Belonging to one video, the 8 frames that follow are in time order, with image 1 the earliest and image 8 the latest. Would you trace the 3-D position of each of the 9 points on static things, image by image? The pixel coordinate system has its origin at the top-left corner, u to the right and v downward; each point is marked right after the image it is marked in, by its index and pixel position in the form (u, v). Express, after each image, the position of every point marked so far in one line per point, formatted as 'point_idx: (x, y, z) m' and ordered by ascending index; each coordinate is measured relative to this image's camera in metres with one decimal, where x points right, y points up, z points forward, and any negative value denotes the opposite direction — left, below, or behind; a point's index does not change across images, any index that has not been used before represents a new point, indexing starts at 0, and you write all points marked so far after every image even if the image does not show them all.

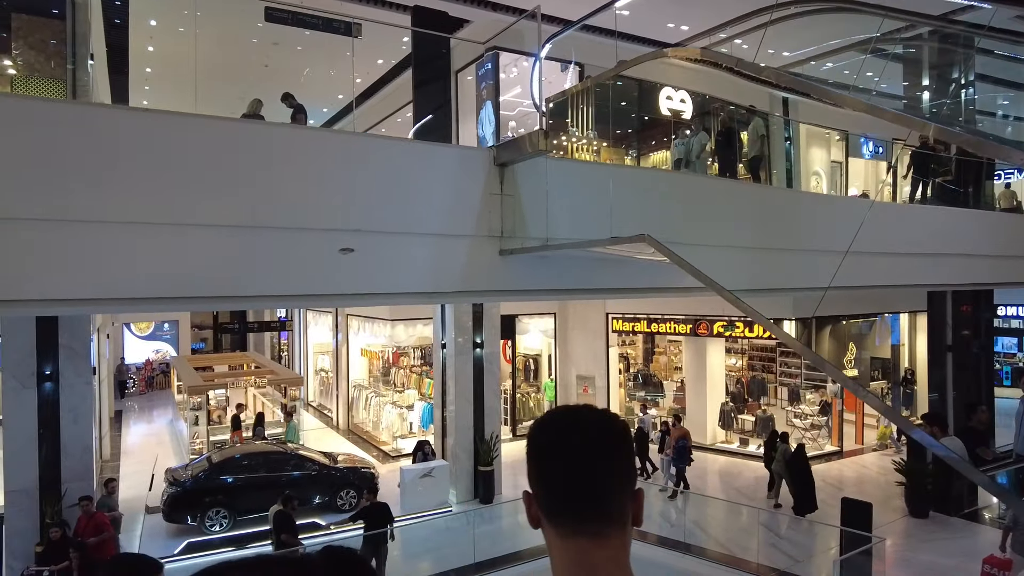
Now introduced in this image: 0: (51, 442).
0: (-5.7, -1.9, +8.4) m
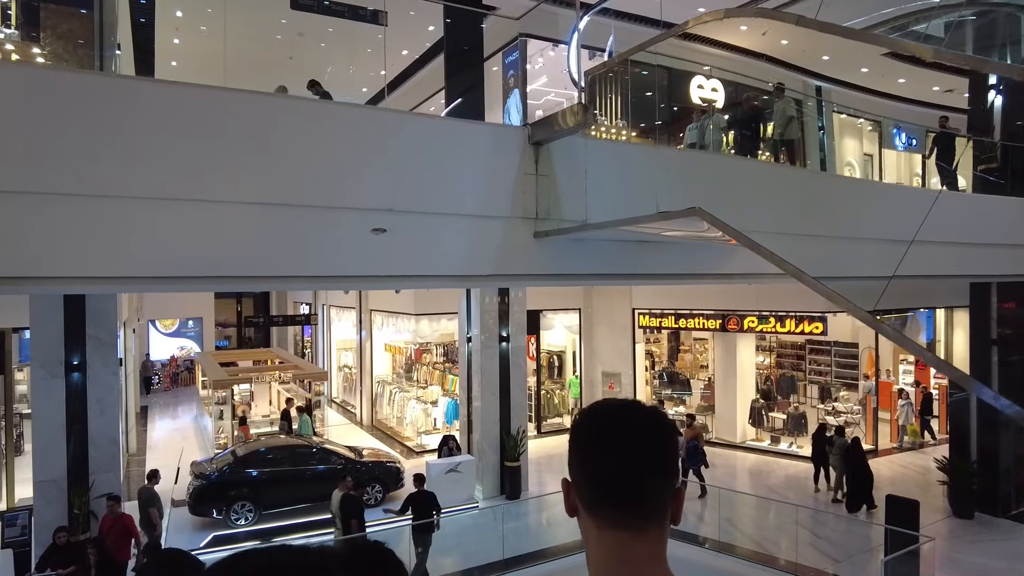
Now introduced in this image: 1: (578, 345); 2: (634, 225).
0: (-5.3, -1.7, +8.3) m
1: (+1.6, -1.4, +16.6) m
2: (+0.8, +0.4, +4.6) m
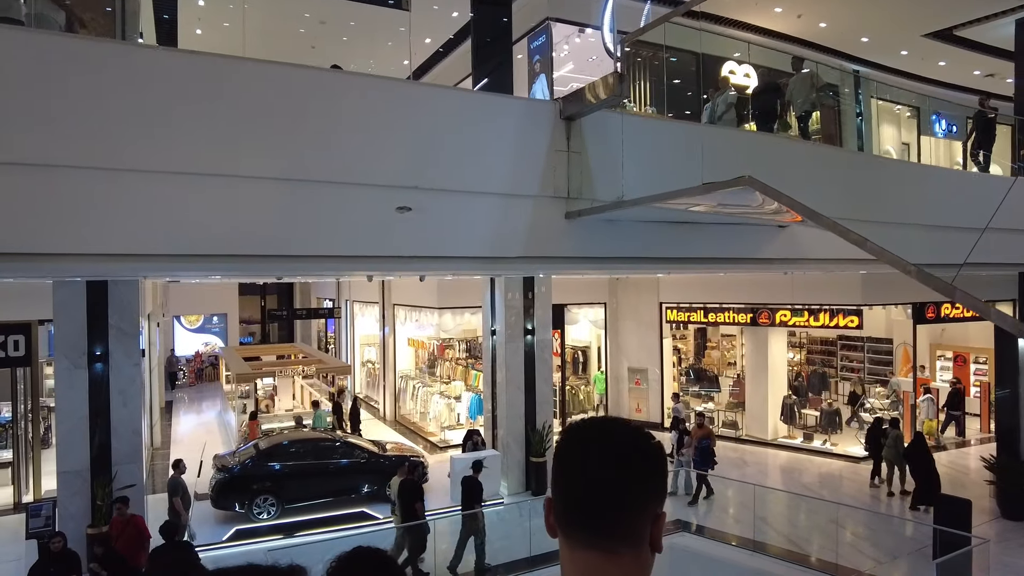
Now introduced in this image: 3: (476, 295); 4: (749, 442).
0: (-5.0, -1.6, +8.2) m
1: (+2.2, -1.3, +16.3) m
2: (+1.0, +0.6, +4.3) m
3: (-0.8, -0.1, +14.7) m
4: (+5.2, -3.3, +14.8) m
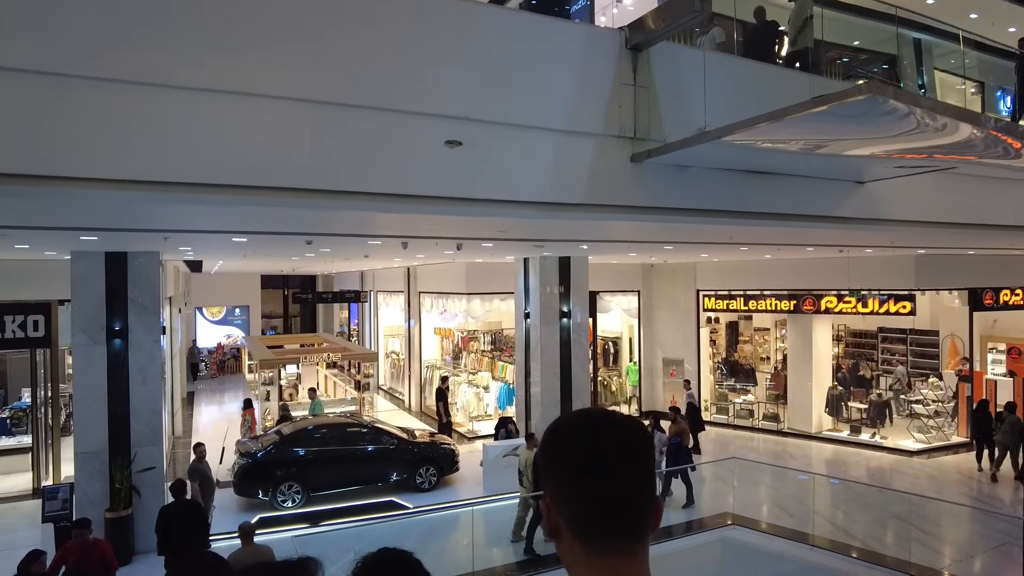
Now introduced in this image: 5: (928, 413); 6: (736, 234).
0: (-4.6, -1.3, +7.8) m
1: (+2.9, -1.0, +15.7) m
2: (+1.4, +0.9, +3.7) m
3: (-0.1, +0.2, +14.2) m
4: (+5.8, -3.1, +14.1) m
5: (+7.9, -2.4, +12.8) m
6: (+2.0, +0.5, +6.0) m
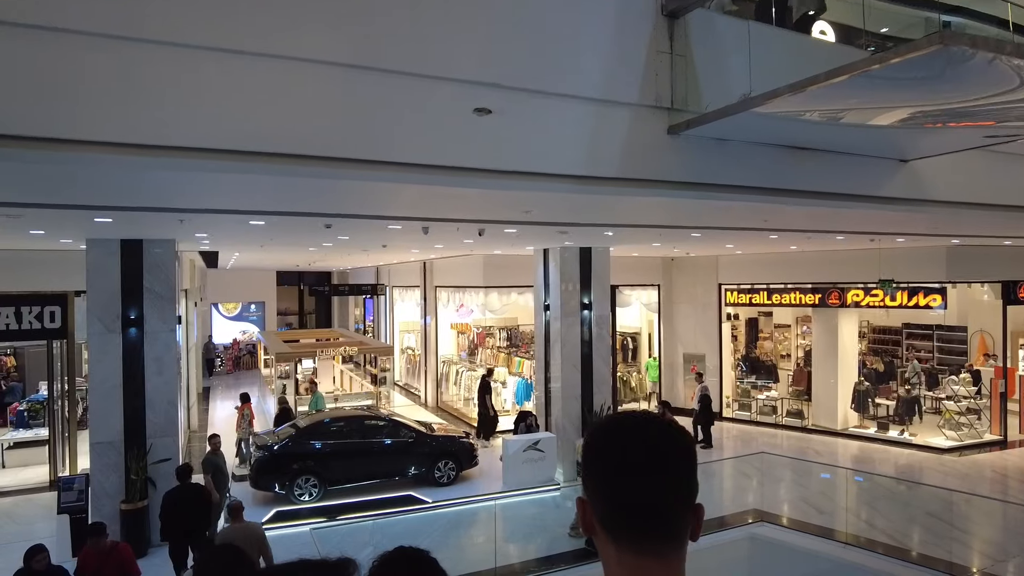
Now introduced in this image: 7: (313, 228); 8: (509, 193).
0: (-4.3, -1.2, +7.7) m
1: (+3.3, -0.9, +15.4) m
2: (+1.6, +1.0, +3.5) m
3: (+0.2, +0.3, +13.9) m
4: (+6.2, -2.9, +13.7) m
5: (+8.2, -2.2, +12.4) m
6: (+2.2, +0.6, +5.7) m
7: (-1.8, +0.6, +6.2) m
8: (0.0, +0.6, +4.5) m
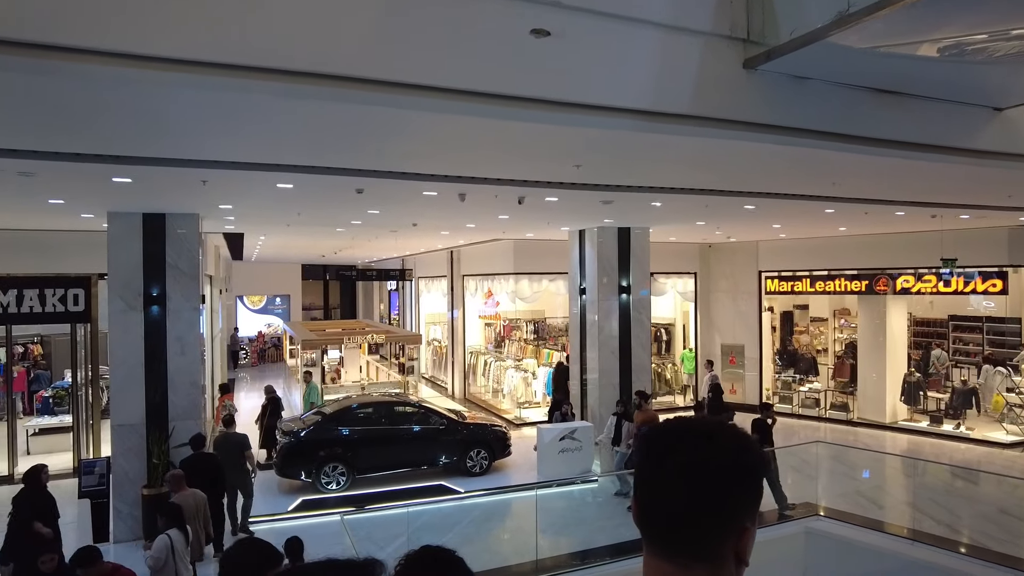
0: (-3.9, -0.9, +7.4) m
1: (+3.9, -0.6, +14.9) m
2: (+1.9, +1.3, +3.0) m
3: (+0.8, +0.5, +13.5) m
4: (+6.8, -2.7, +13.1) m
5: (+8.8, -2.0, +11.7) m
6: (+2.6, +0.9, +5.2) m
7: (-1.5, +0.8, +5.8) m
8: (+0.3, +0.9, +4.1) m
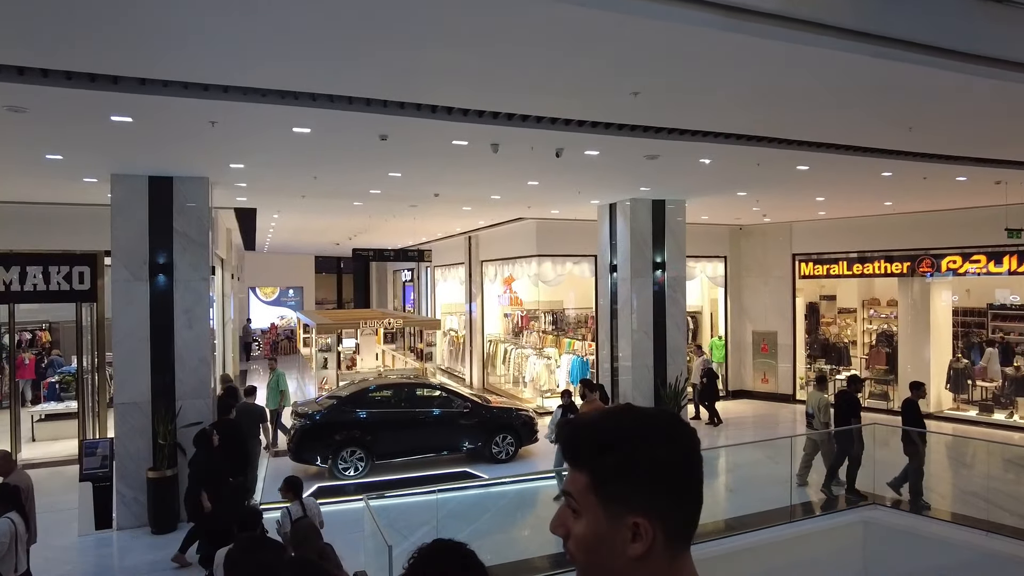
0: (-3.6, -0.6, +6.9) m
1: (+4.4, -0.3, +14.2) m
2: (+2.1, +1.6, +2.4) m
3: (+1.3, +0.9, +12.9) m
4: (+7.2, -2.4, +12.4) m
5: (+9.2, -1.7, +11.0) m
6: (+2.8, +1.2, +4.6) m
7: (-1.2, +1.1, +5.3) m
8: (+0.6, +1.2, +3.5) m
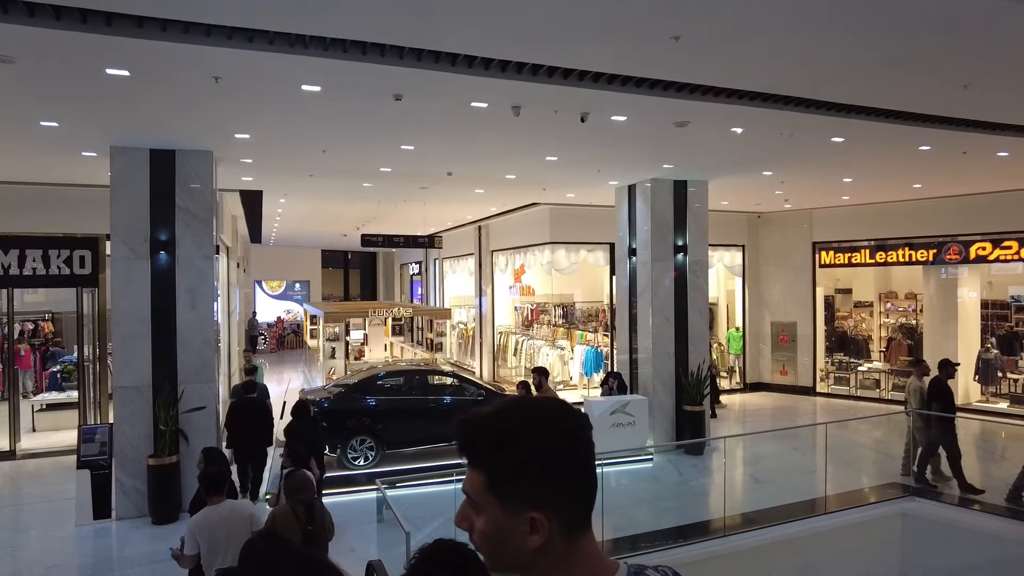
0: (-3.4, -0.4, +6.6) m
1: (+4.6, -0.1, +13.9) m
2: (+2.3, +1.8, +2.1) m
3: (+1.5, +1.1, +12.6) m
4: (+7.4, -2.2, +12.0) m
5: (+9.4, -1.5, +10.6) m
6: (+3.0, +1.4, +4.3) m
7: (-1.0, +1.3, +5.0) m
8: (+0.7, +1.4, +3.2) m
